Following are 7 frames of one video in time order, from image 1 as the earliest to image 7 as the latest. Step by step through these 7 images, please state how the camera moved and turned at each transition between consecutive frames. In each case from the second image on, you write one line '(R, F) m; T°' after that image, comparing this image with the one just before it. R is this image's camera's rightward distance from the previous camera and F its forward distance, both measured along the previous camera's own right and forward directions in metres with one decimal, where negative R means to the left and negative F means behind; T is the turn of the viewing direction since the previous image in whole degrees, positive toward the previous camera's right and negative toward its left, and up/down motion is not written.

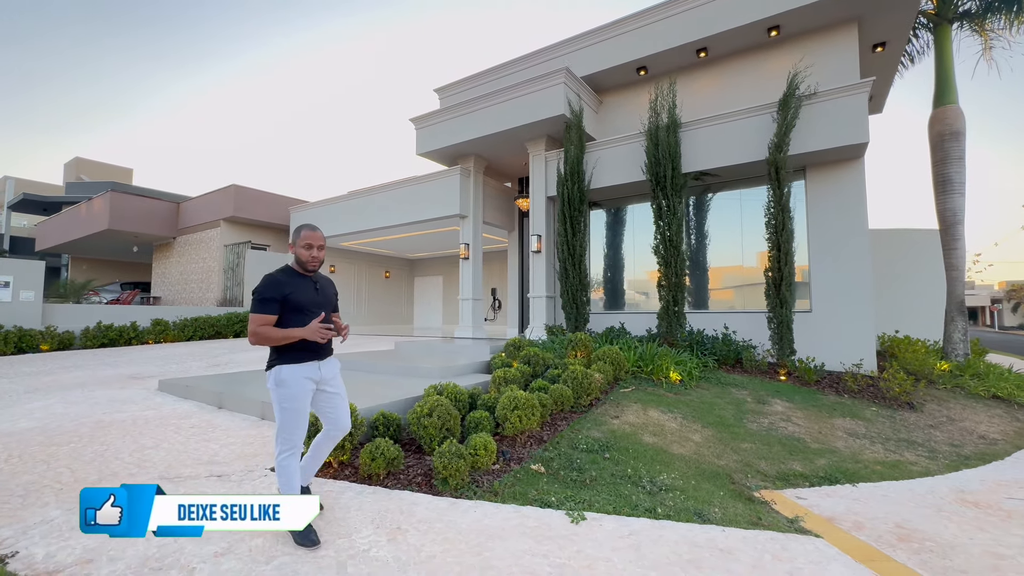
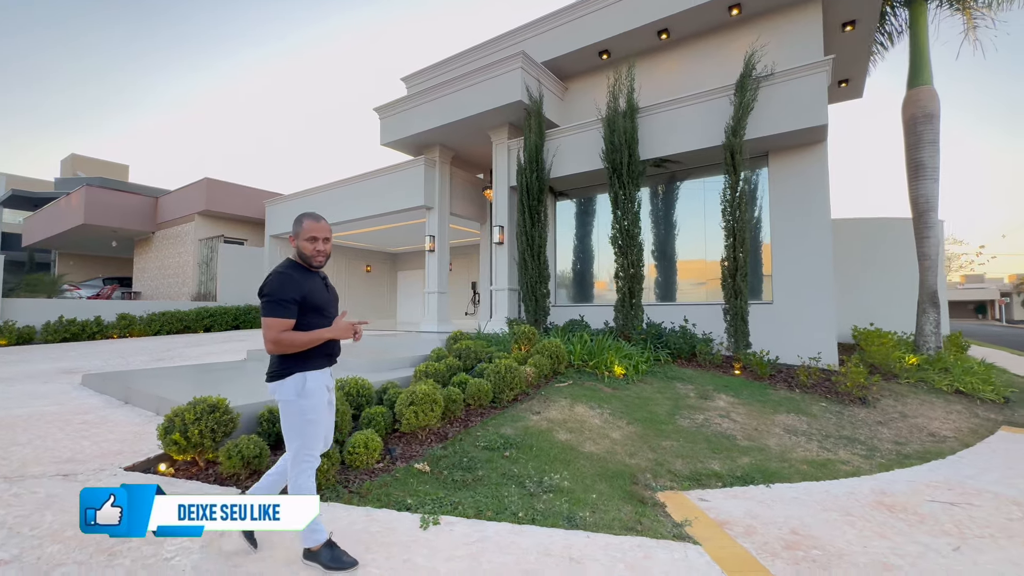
(+0.9, +0.2) m; -1°
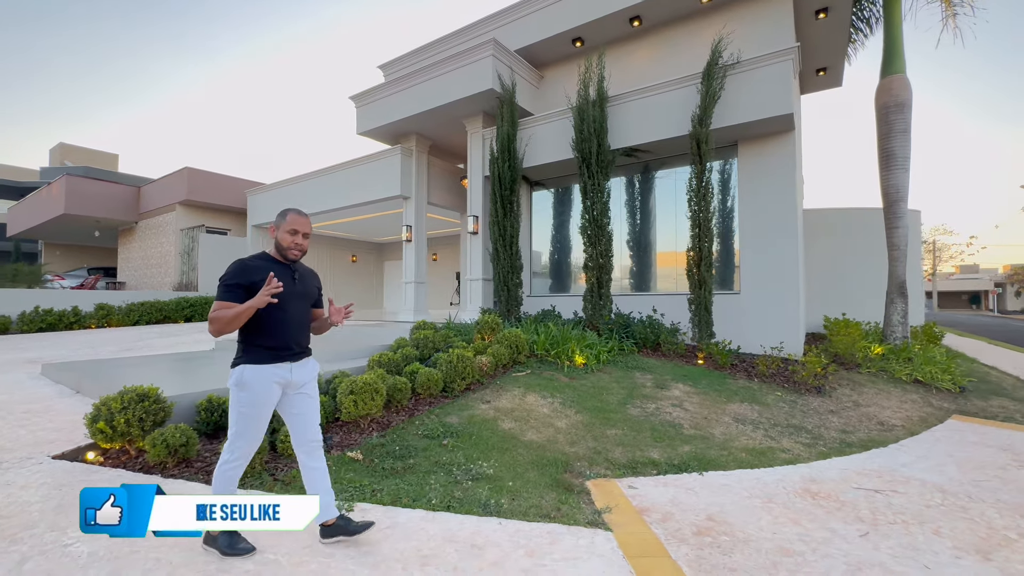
(+0.5, 0.0) m; 0°
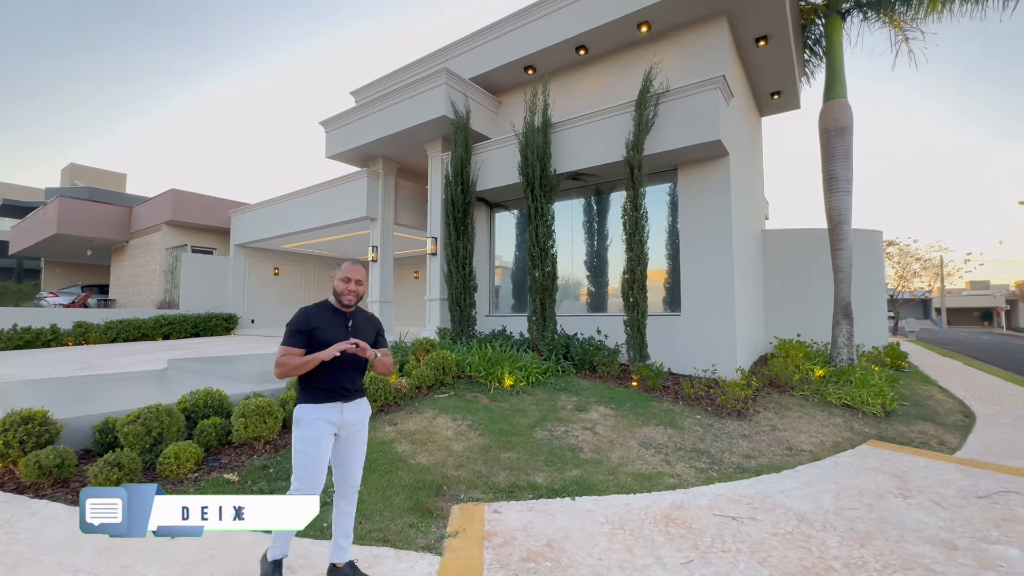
(+1.1, -0.1) m; -1°
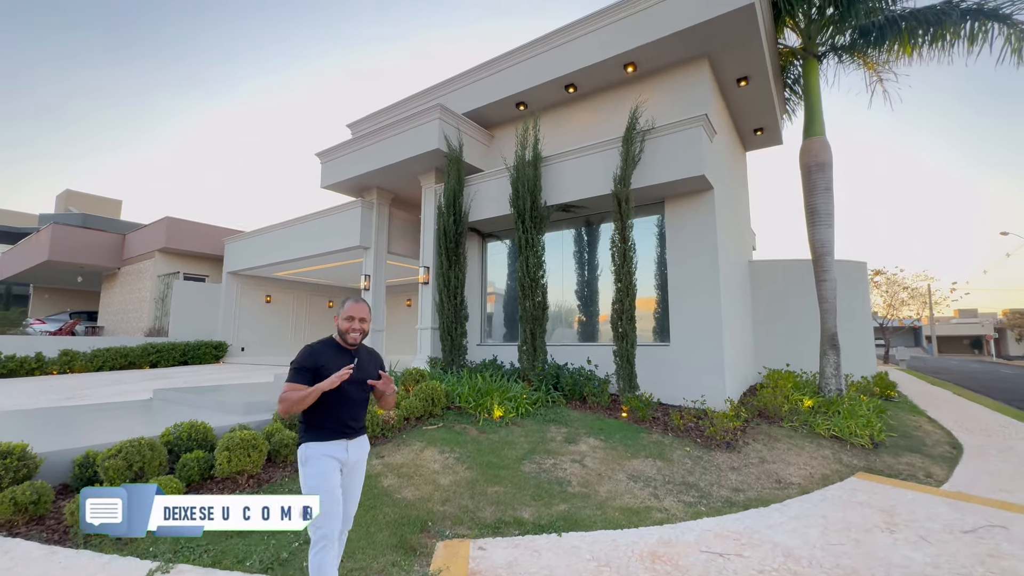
(+0.1, -0.1) m; +1°
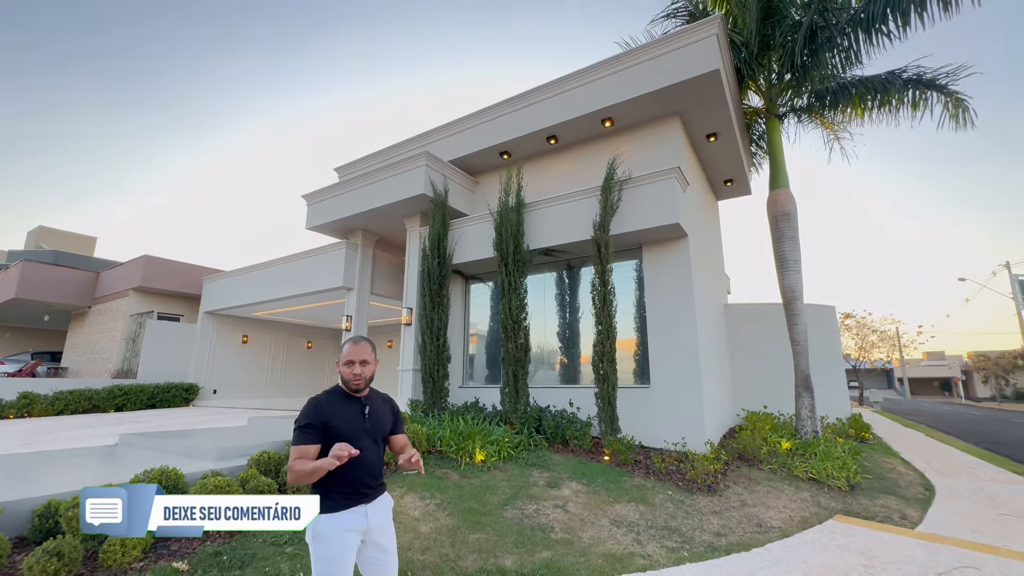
(0.0, -0.1) m; +2°
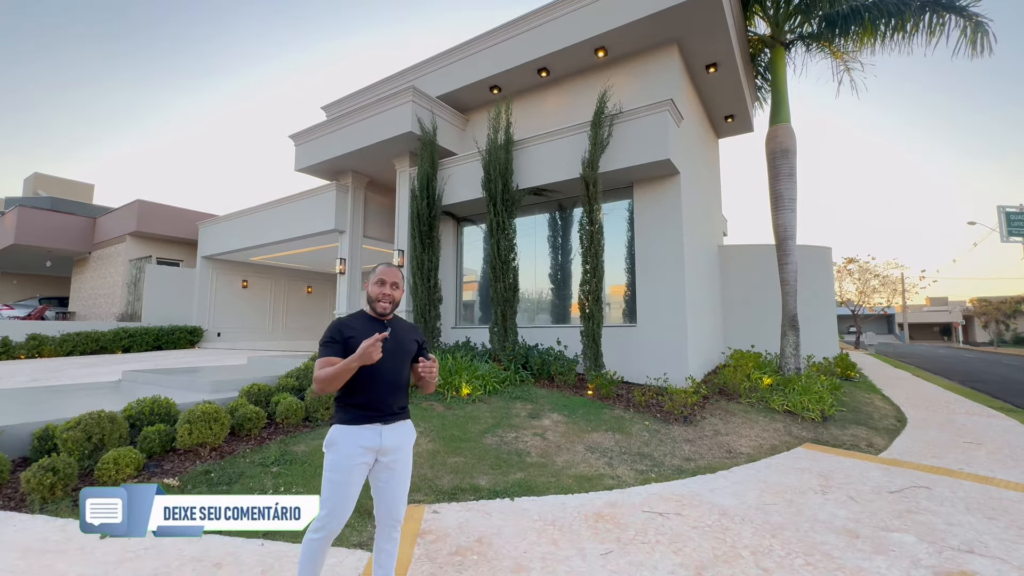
(+0.3, 0.0) m; -1°
